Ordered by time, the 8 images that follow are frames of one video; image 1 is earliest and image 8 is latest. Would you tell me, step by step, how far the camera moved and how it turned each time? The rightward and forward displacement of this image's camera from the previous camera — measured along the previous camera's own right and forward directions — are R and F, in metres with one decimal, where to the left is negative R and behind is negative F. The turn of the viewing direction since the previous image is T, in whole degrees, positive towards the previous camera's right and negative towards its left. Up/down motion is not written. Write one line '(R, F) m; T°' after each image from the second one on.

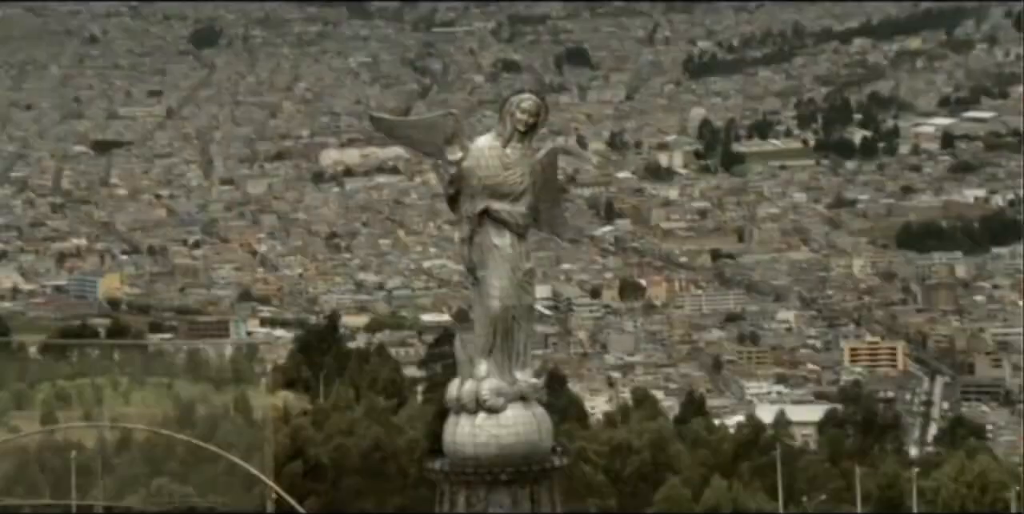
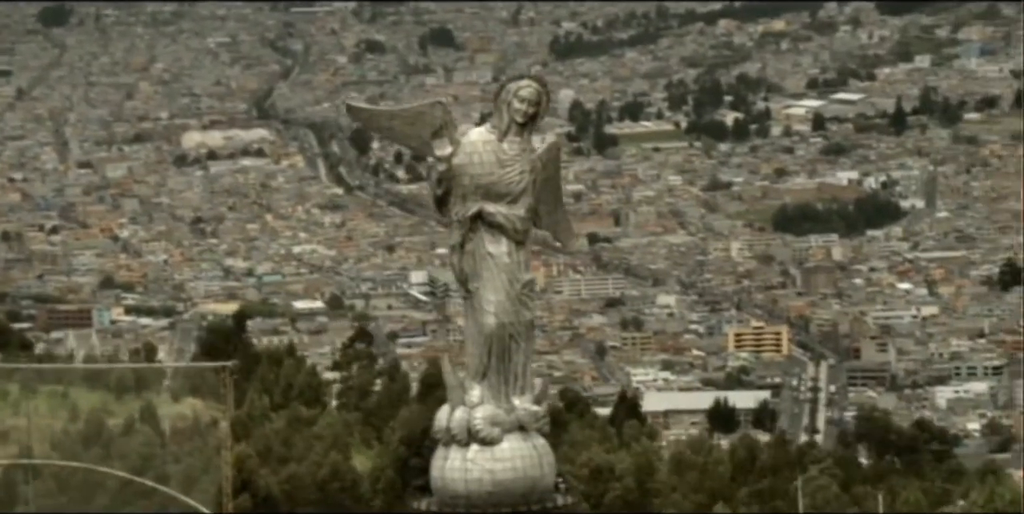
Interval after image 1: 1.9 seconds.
(-0.4, +0.6) m; +4°
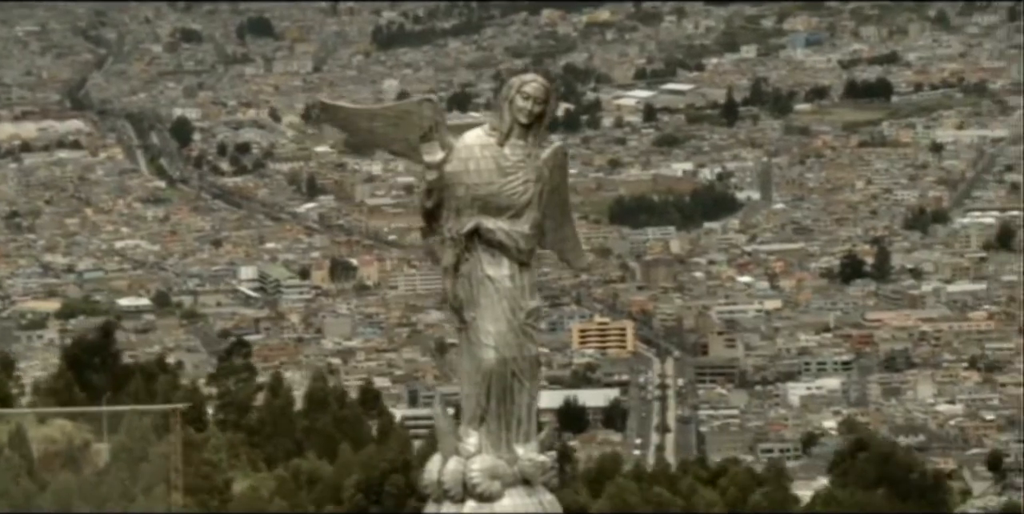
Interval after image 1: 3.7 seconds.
(-0.5, +1.0) m; +5°
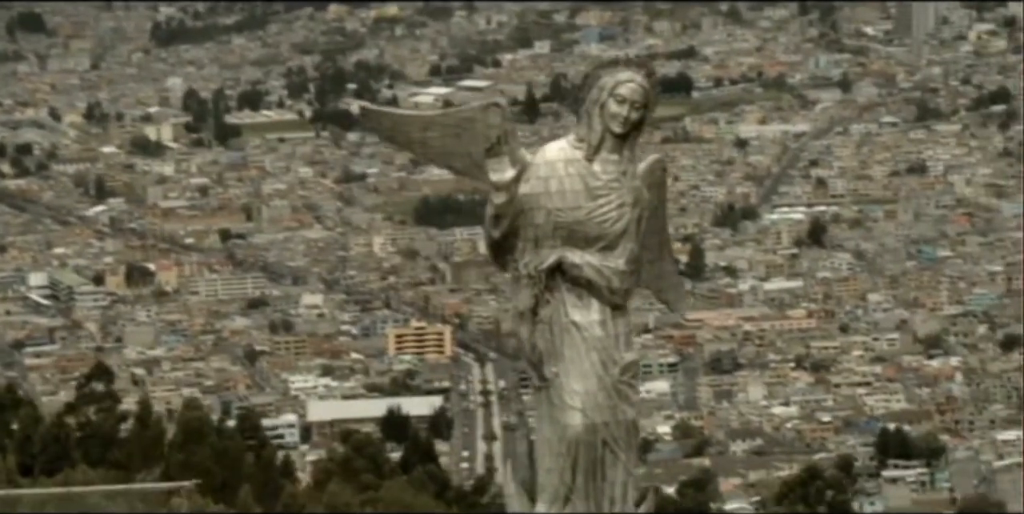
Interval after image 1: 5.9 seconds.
(-0.6, +1.2) m; +6°
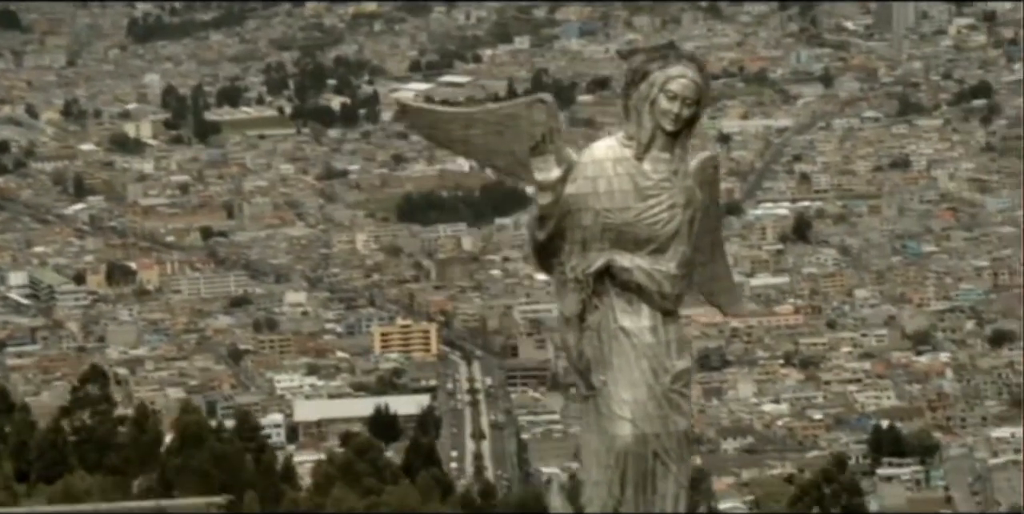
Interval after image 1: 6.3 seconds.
(-0.2, +0.3) m; +1°
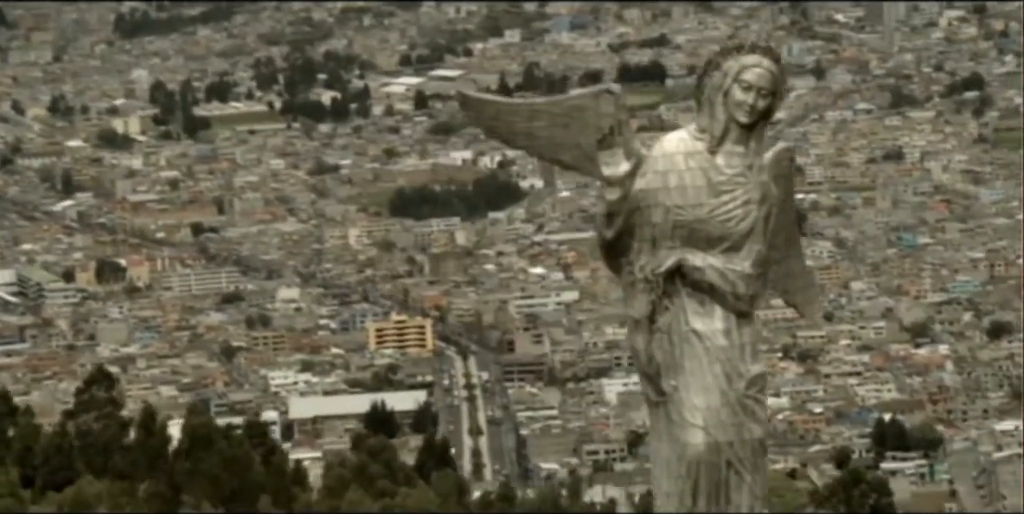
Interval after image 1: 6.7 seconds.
(-0.1, +0.3) m; 0°
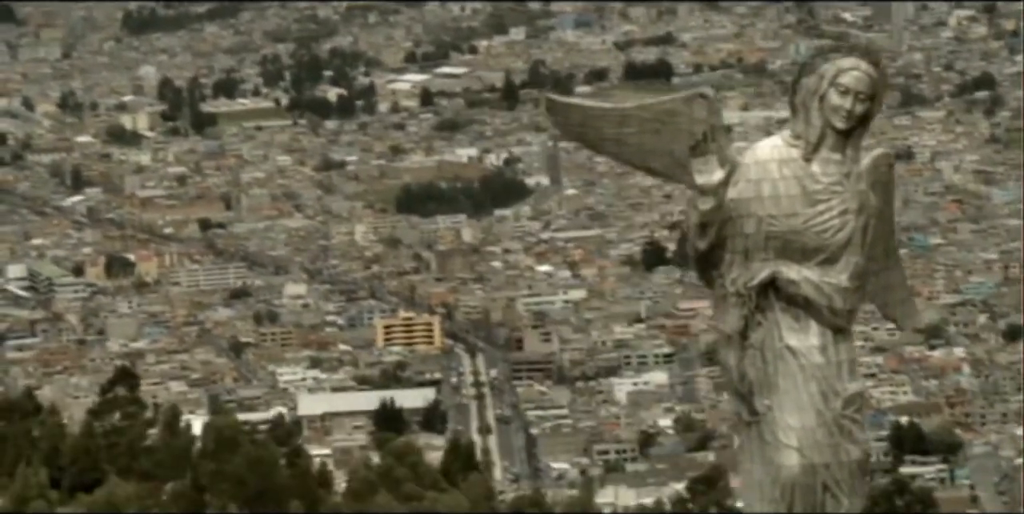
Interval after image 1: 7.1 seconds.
(-0.1, +0.1) m; 0°
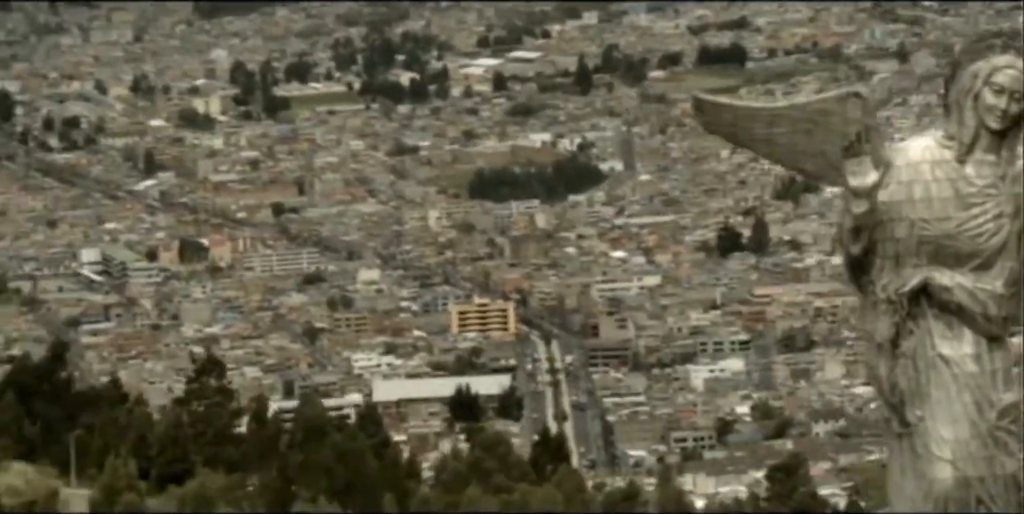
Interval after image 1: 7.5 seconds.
(-0.1, +0.2) m; -2°
